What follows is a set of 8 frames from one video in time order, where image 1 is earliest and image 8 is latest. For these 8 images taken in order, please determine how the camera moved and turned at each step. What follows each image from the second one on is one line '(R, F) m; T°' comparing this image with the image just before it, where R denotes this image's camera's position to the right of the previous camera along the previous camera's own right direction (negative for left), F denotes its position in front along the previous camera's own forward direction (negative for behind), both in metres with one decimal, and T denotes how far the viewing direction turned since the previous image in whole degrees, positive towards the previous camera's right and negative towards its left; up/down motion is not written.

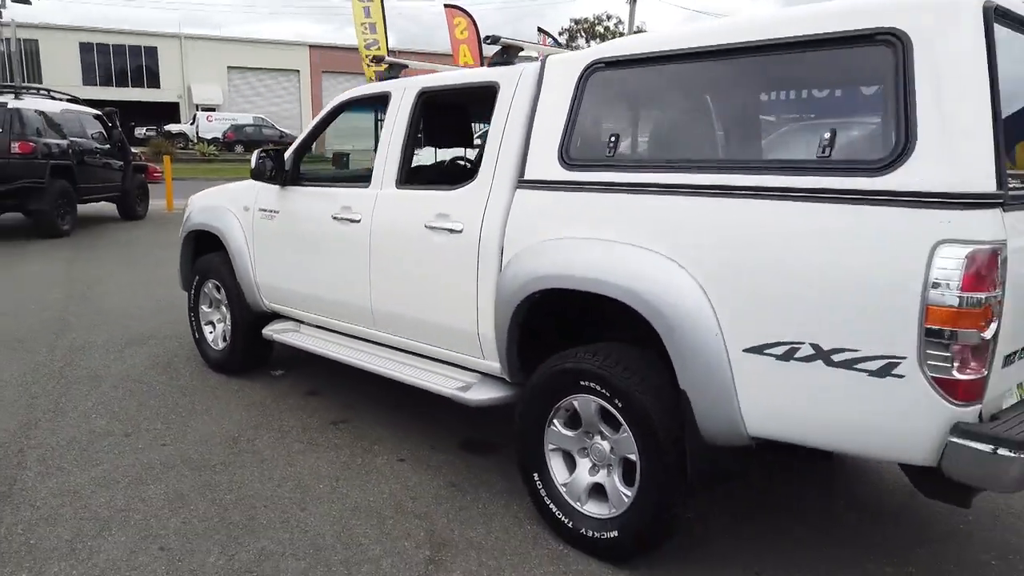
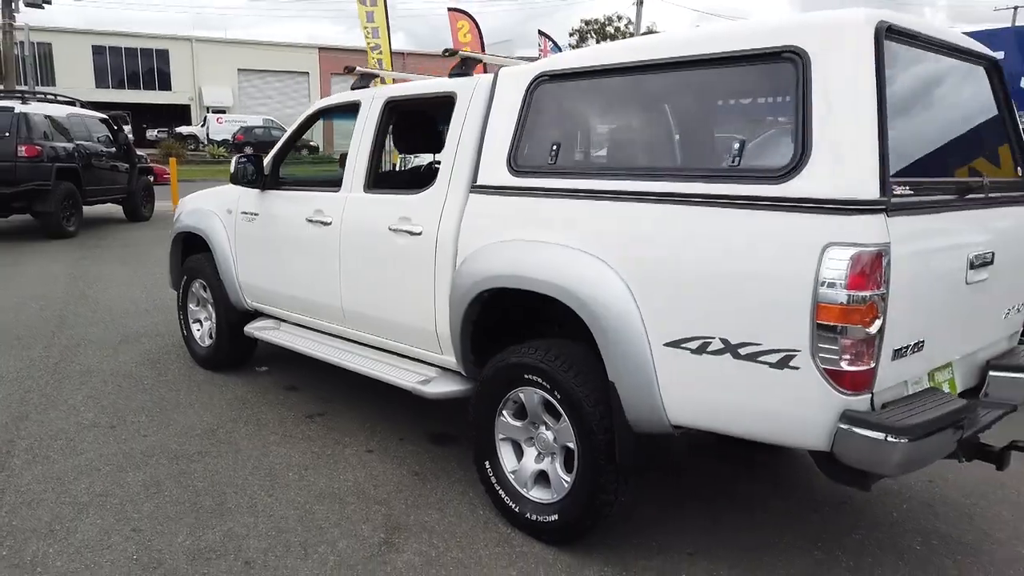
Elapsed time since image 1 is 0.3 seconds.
(+0.3, -0.2) m; -1°
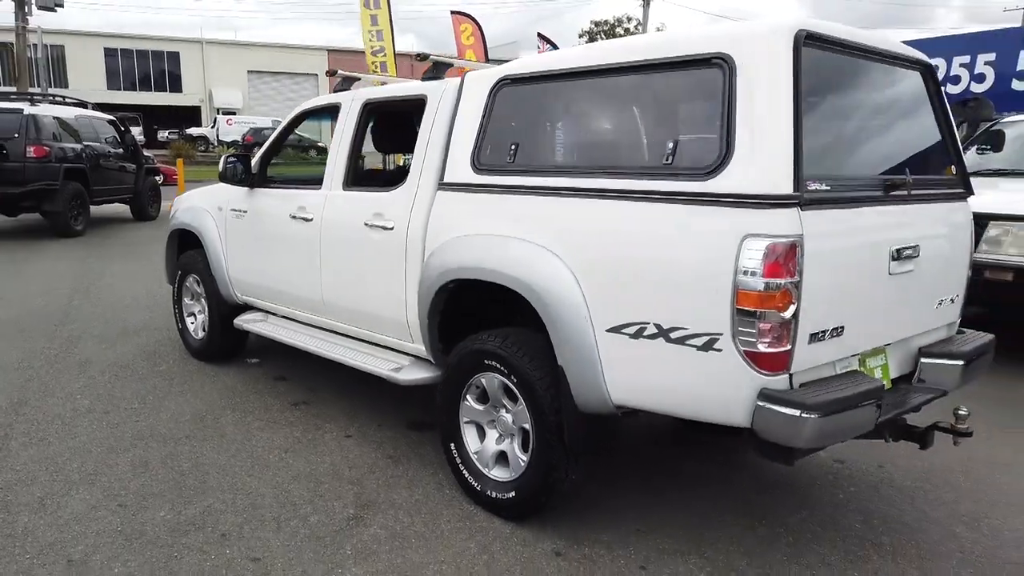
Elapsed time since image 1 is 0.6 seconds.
(+0.2, -0.2) m; -1°
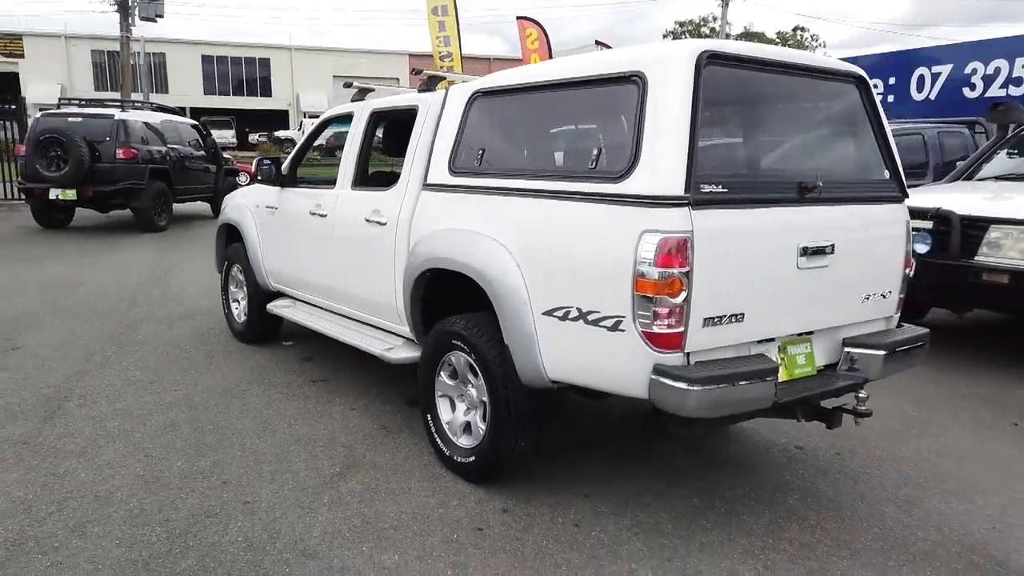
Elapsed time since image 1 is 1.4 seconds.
(+0.6, -0.4) m; -6°
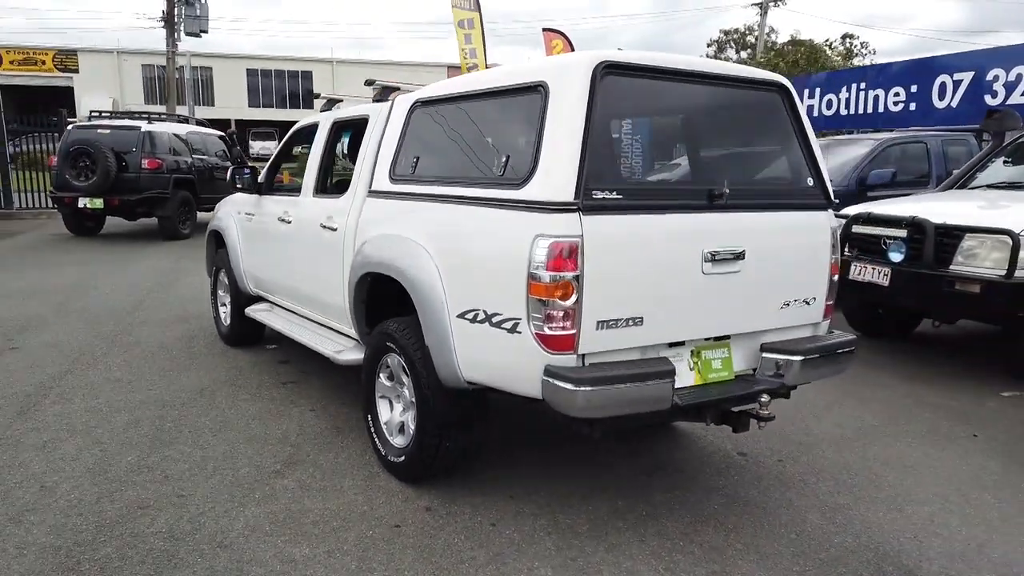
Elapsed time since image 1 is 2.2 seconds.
(+0.6, -0.1) m; -3°
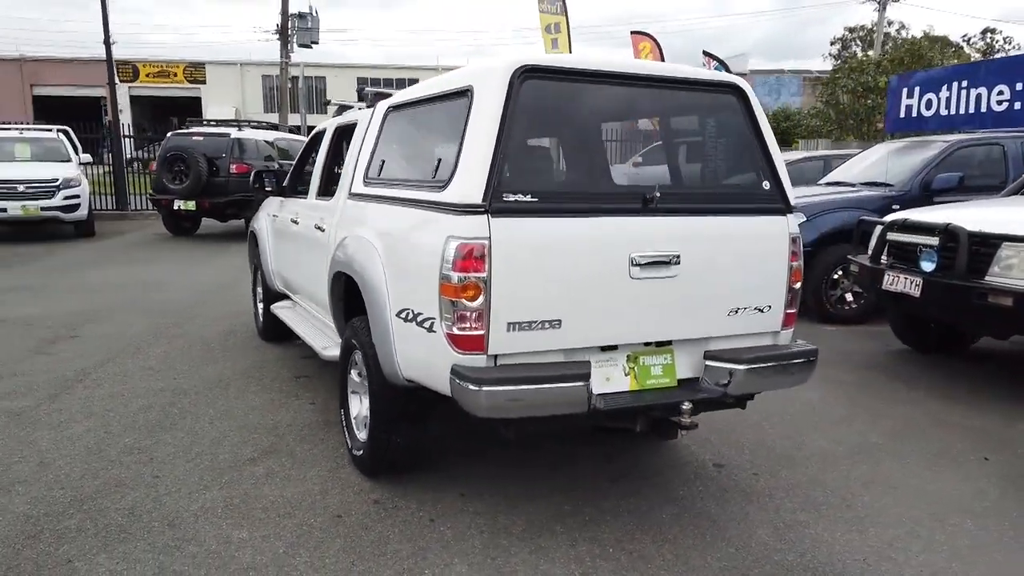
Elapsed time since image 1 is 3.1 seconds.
(+0.8, 0.0) m; -8°
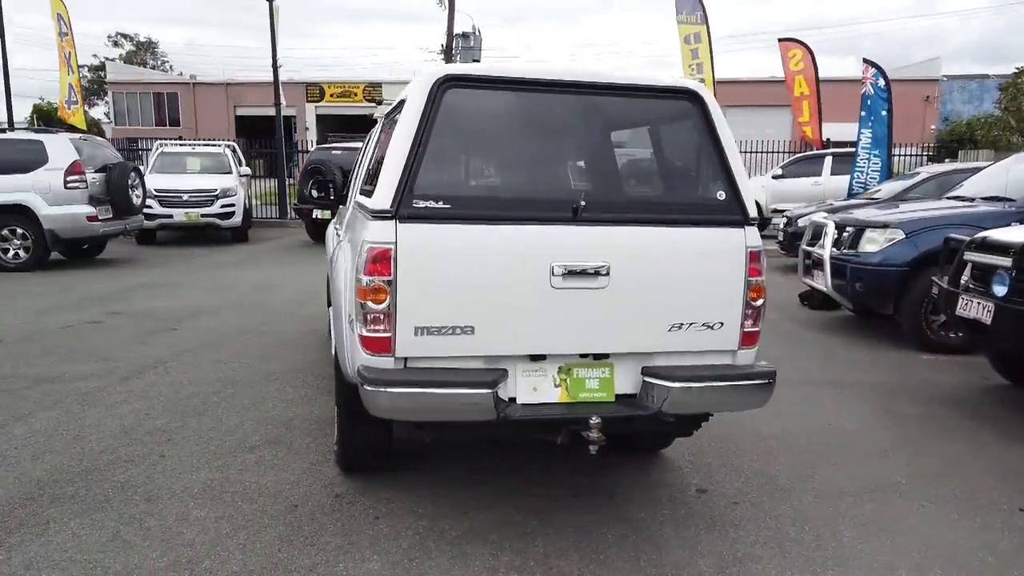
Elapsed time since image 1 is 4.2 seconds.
(+1.0, +0.1) m; -12°
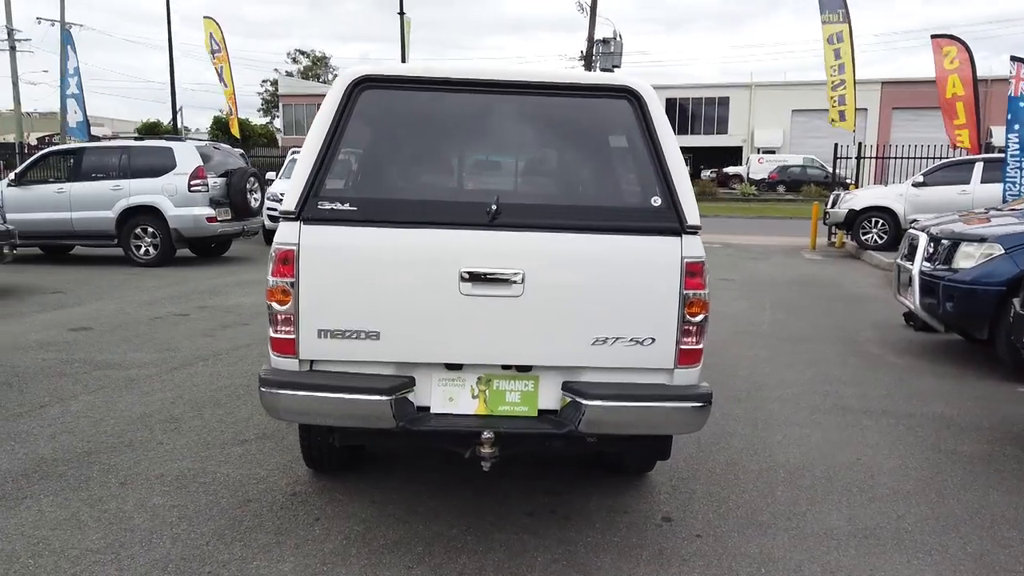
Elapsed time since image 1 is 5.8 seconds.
(+0.9, +0.2) m; -11°
